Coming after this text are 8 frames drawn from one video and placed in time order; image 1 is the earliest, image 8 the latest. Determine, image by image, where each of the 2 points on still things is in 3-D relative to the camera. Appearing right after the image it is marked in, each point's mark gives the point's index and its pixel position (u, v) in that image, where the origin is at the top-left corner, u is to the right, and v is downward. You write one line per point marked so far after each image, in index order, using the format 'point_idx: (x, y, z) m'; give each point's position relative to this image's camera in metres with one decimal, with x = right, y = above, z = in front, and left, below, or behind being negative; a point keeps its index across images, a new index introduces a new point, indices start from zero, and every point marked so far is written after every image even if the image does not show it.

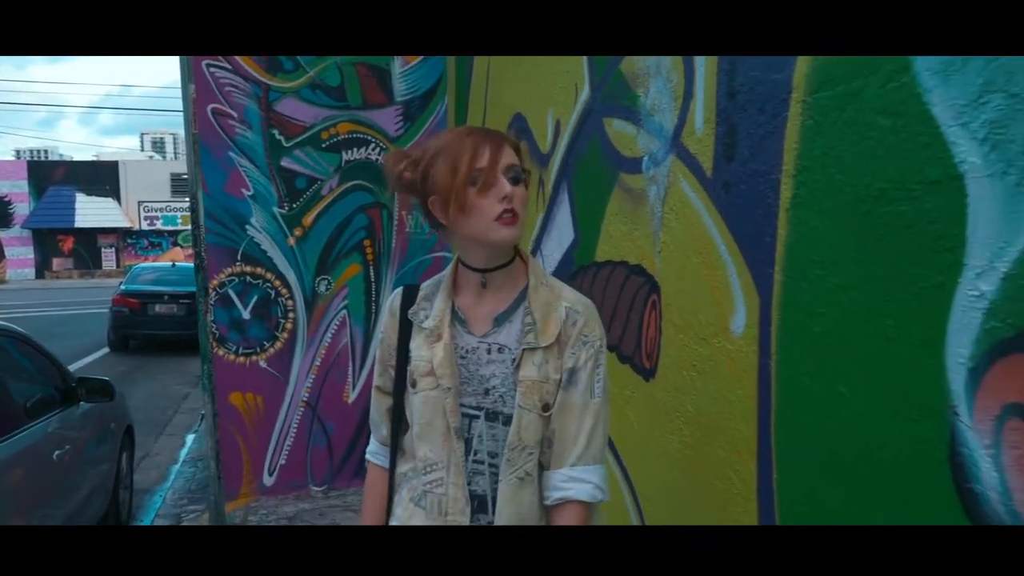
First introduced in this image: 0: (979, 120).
0: (+0.8, +0.3, +1.4) m
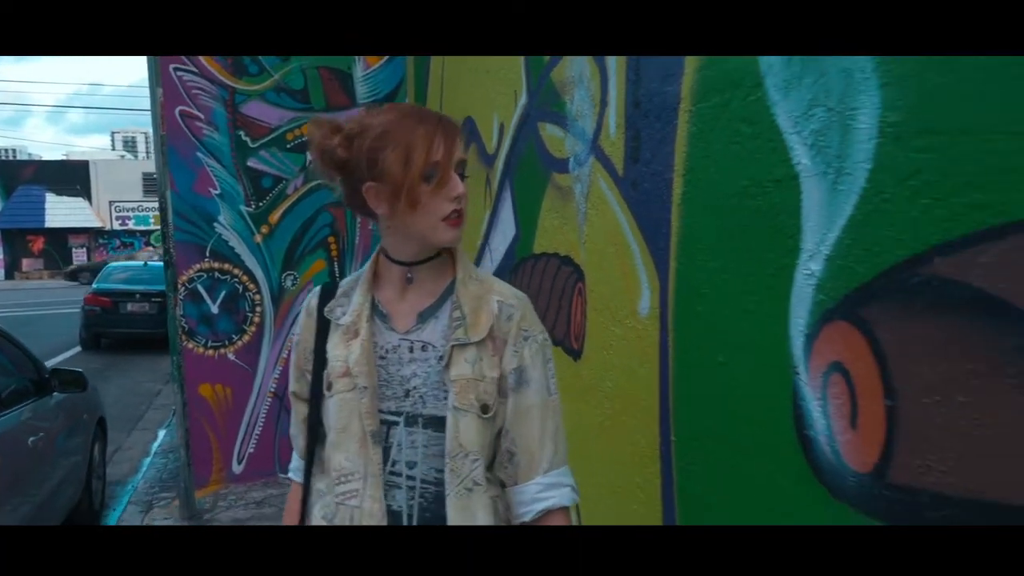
0: (+0.6, +0.3, +1.7) m
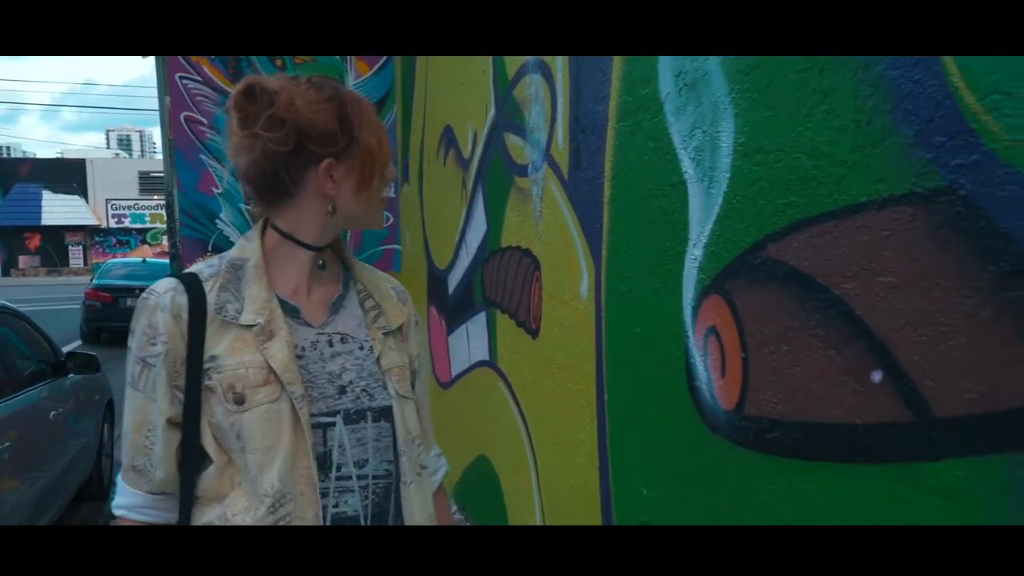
0: (+0.5, +0.4, +2.2) m
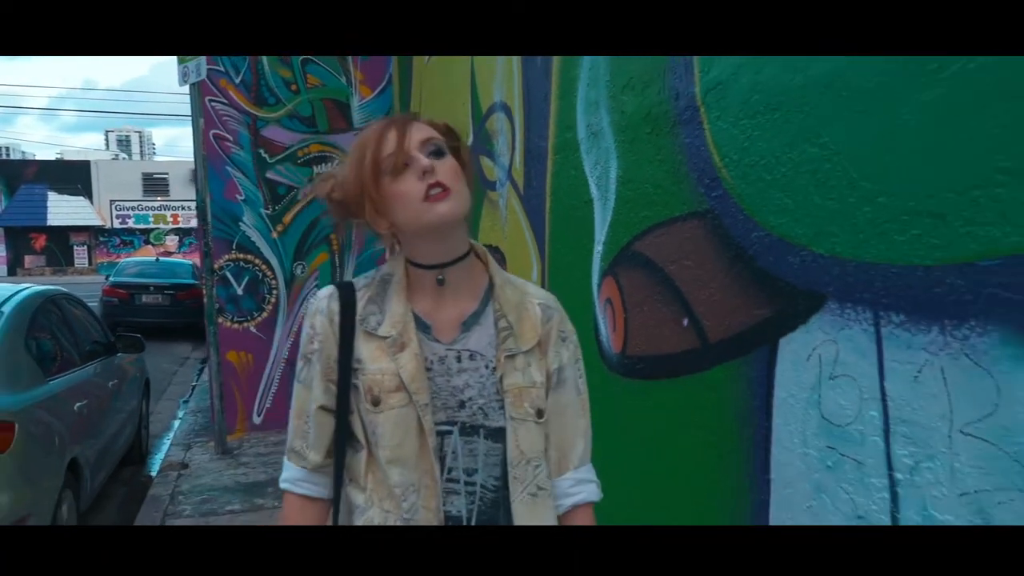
0: (+0.3, +0.5, +3.3) m
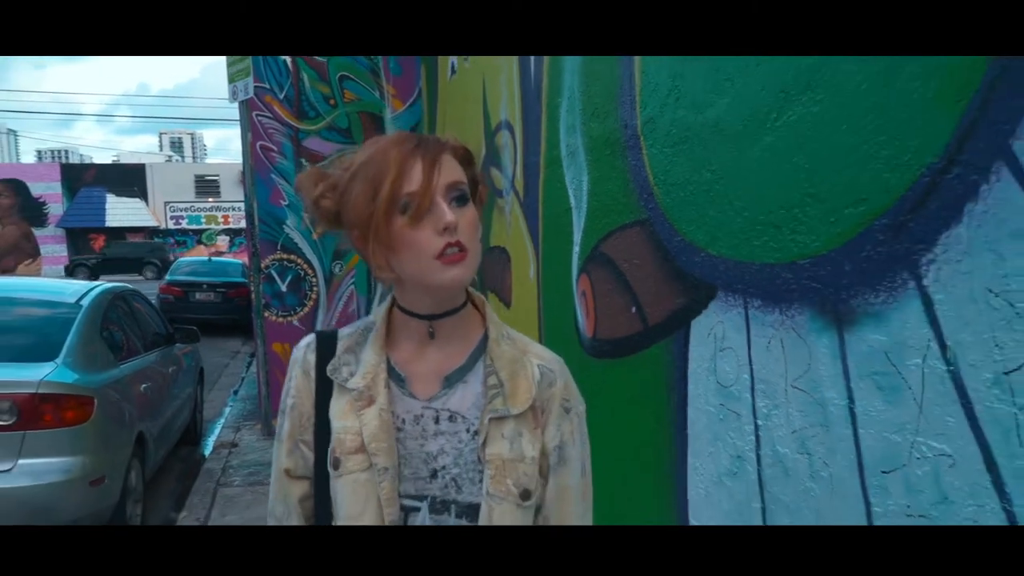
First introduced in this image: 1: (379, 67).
0: (+0.3, +0.5, +3.9) m
1: (-1.2, +2.1, +7.9) m
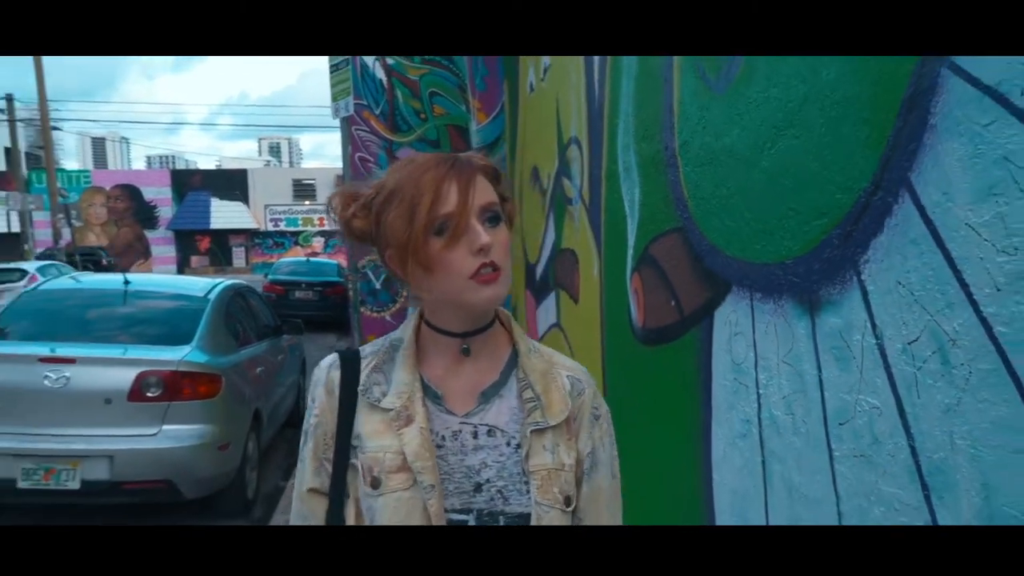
0: (+0.6, +0.5, +4.5) m
1: (-0.5, +2.1, +8.6) m
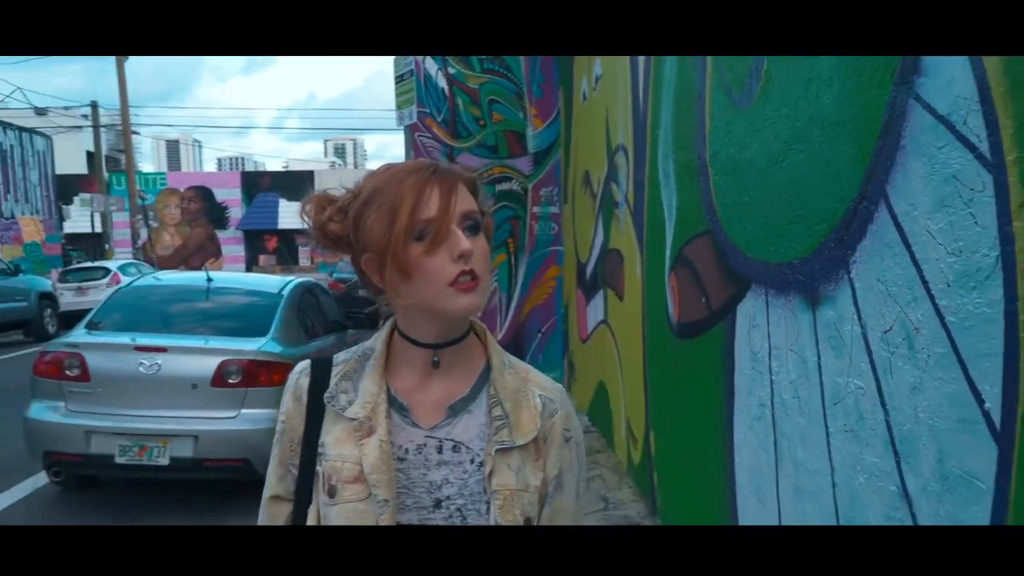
0: (+0.9, +0.5, +4.9) m
1: (+0.1, +2.1, +9.1) m
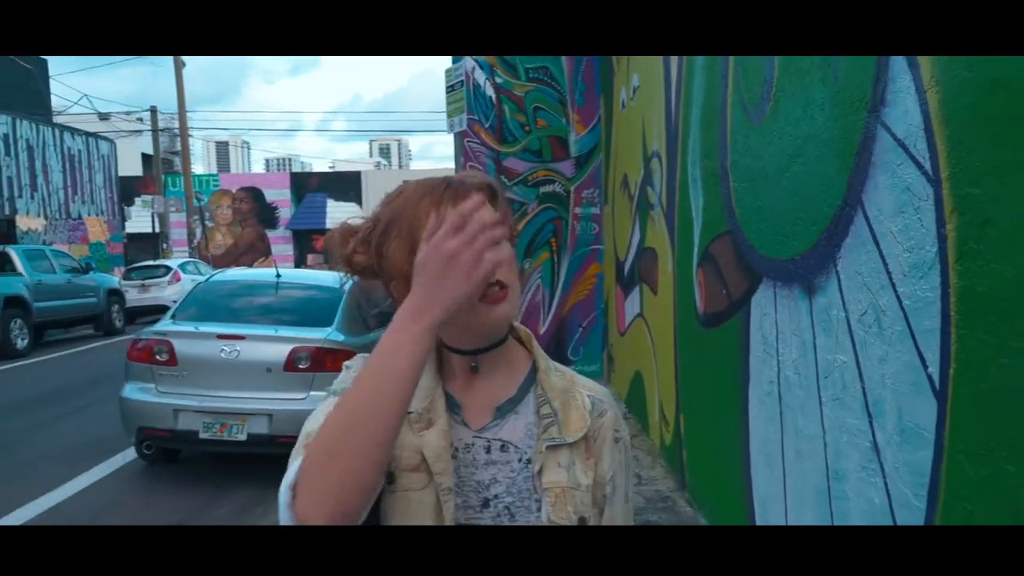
0: (+1.2, +0.5, +5.4) m
1: (+0.6, +2.1, +9.6) m
